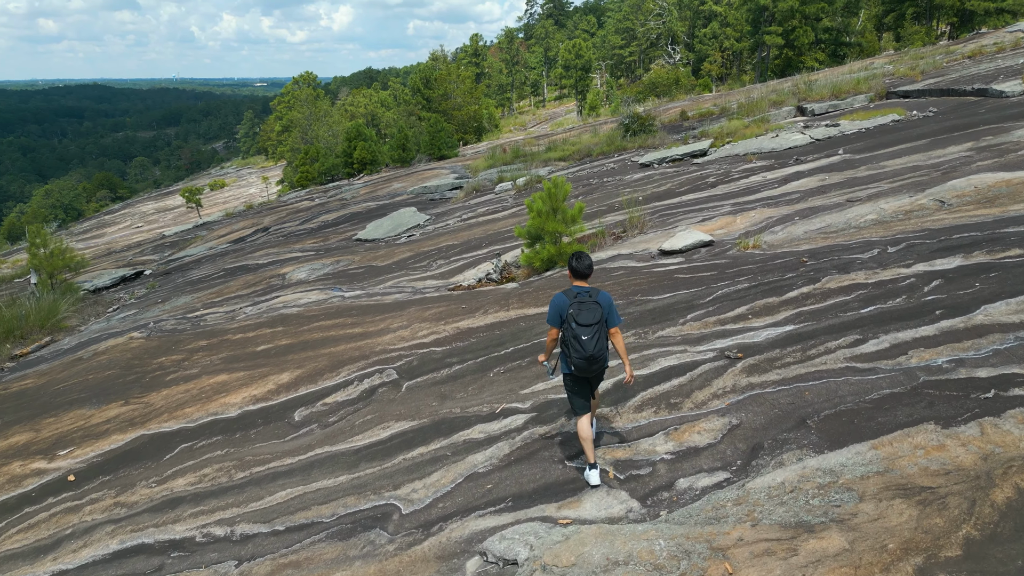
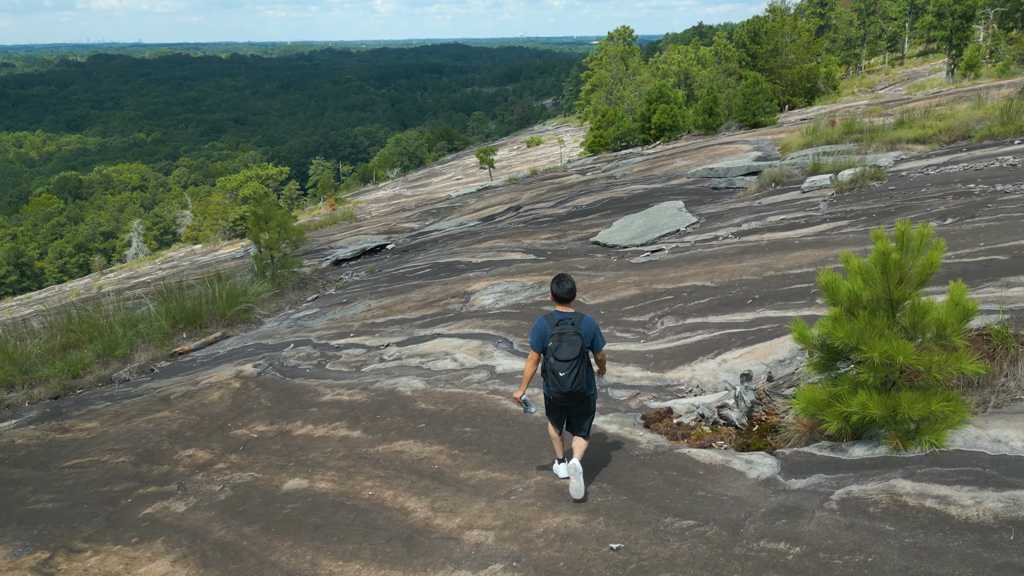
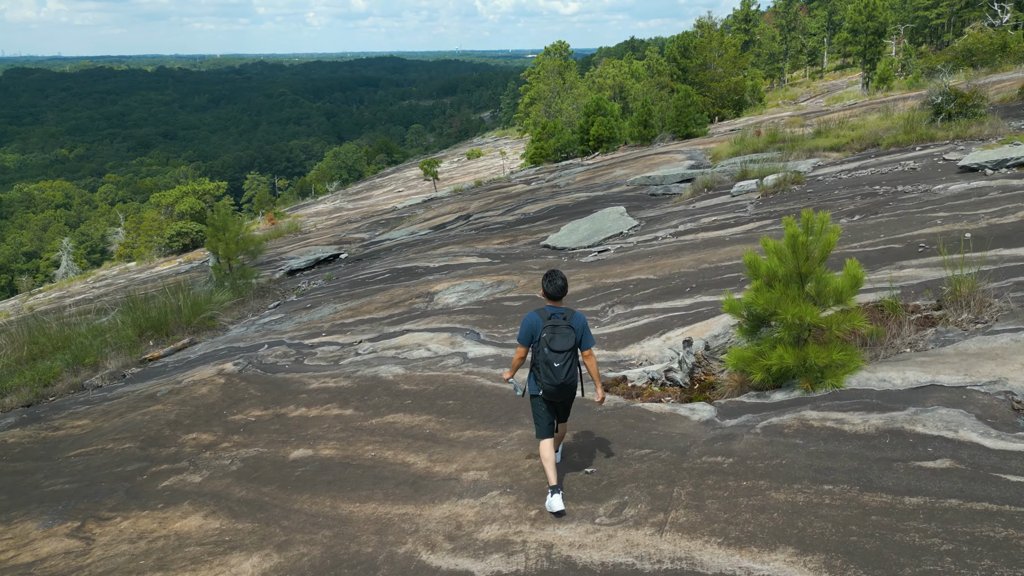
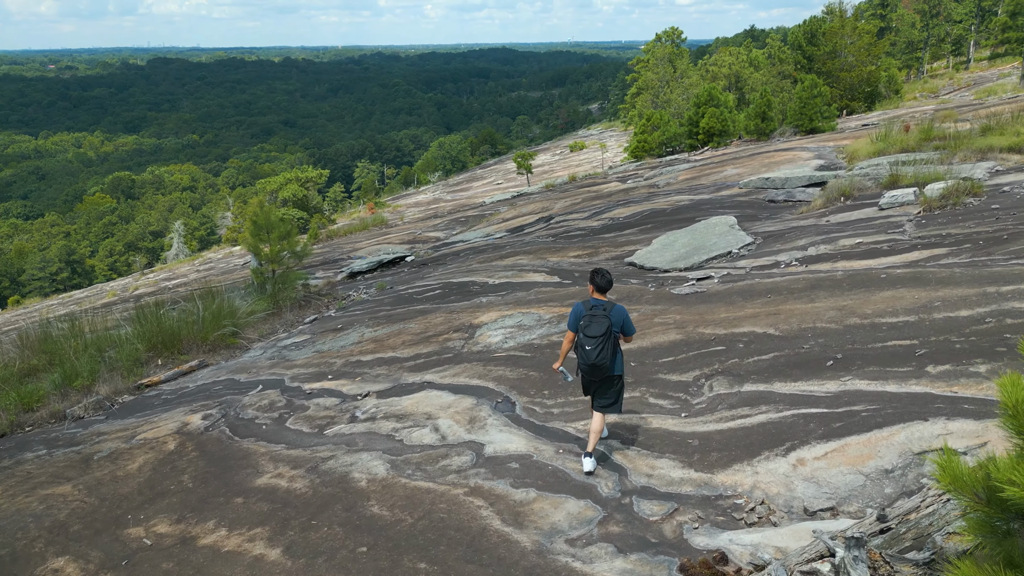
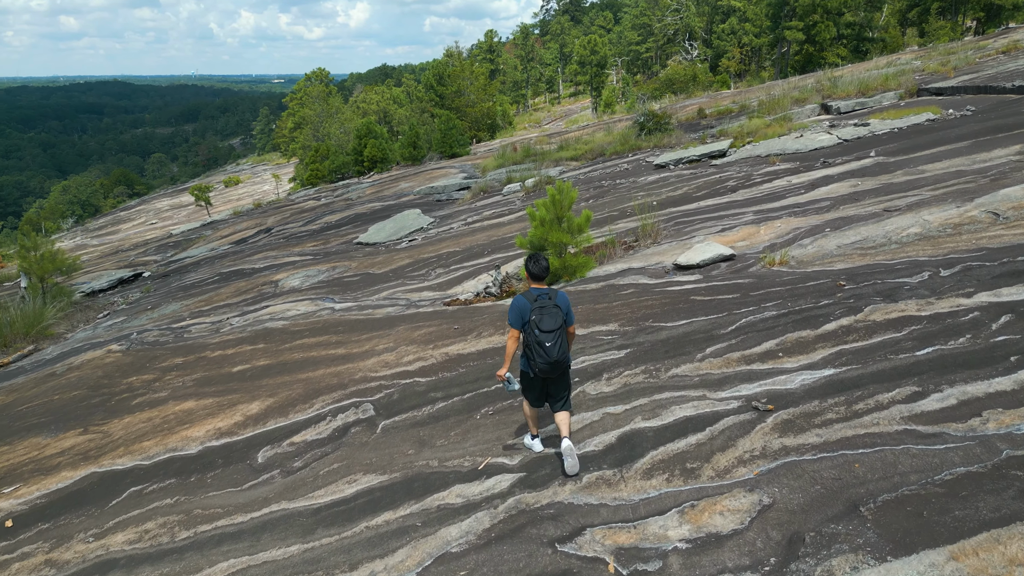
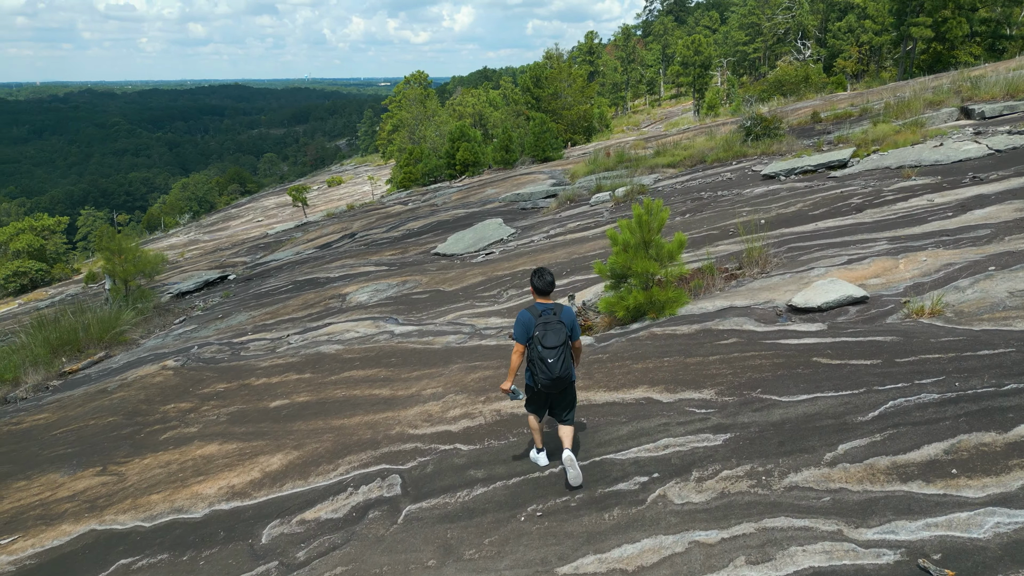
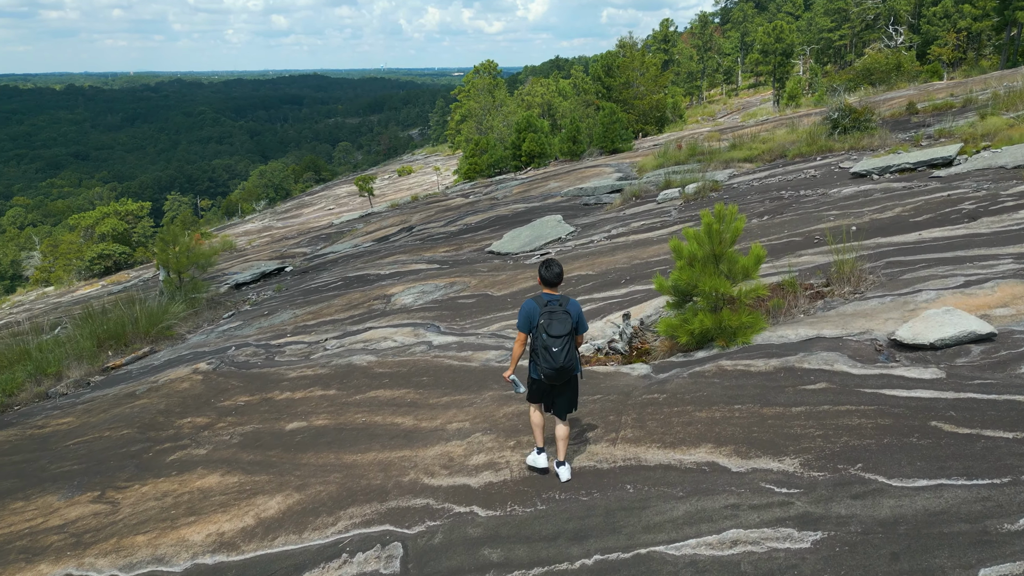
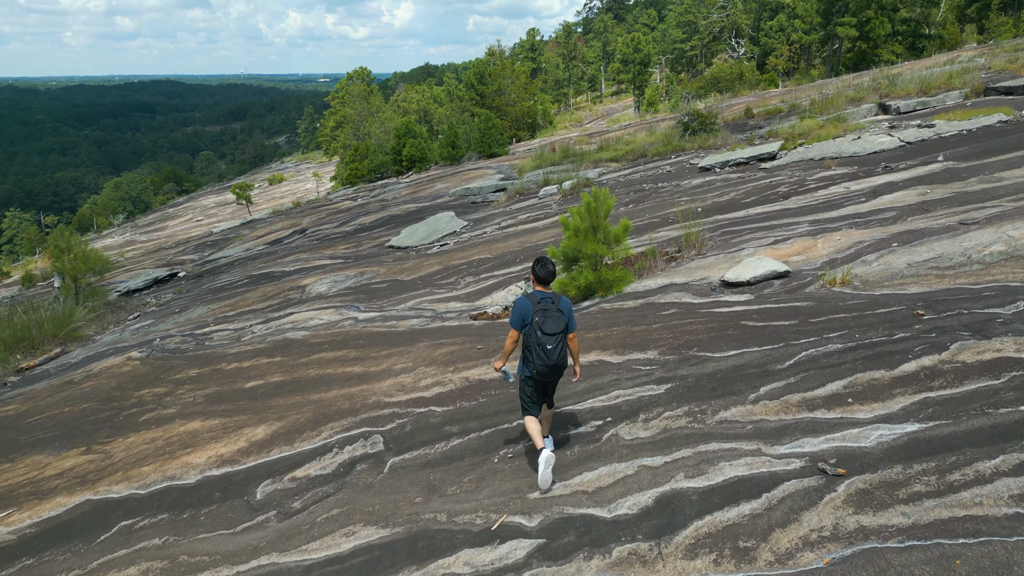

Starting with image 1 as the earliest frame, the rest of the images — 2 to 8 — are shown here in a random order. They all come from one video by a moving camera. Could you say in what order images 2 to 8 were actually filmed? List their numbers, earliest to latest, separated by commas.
5, 8, 6, 7, 3, 2, 4
